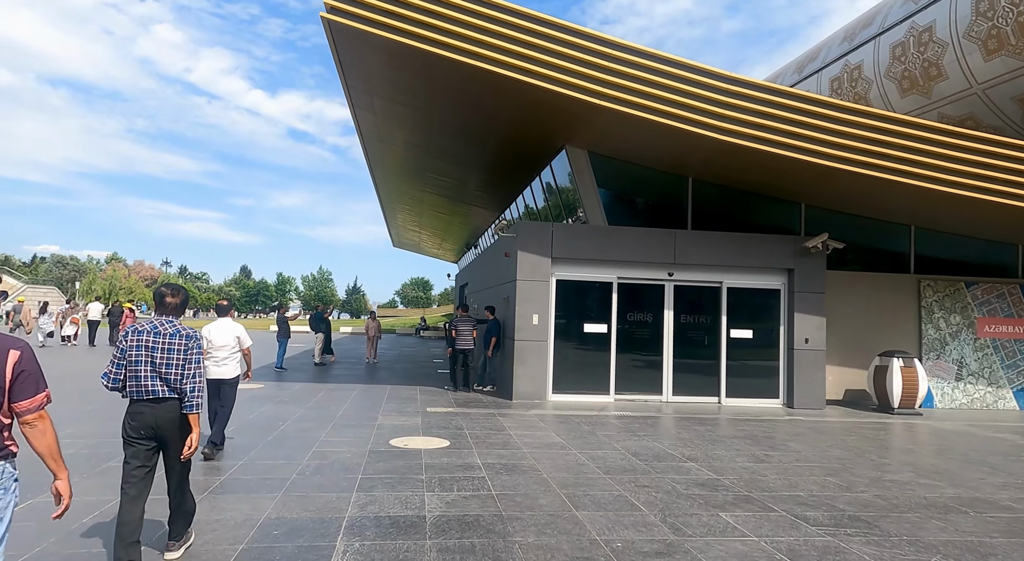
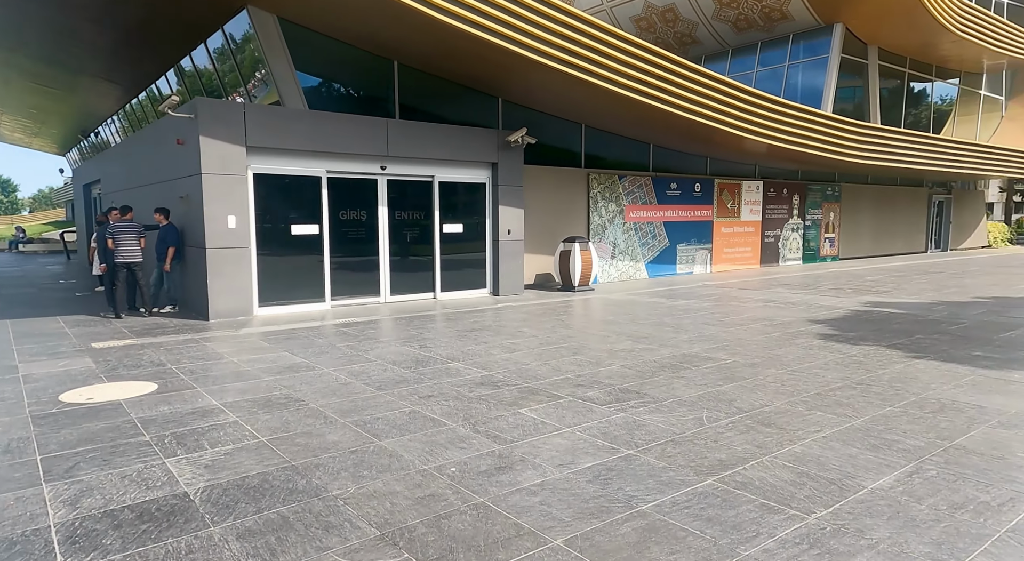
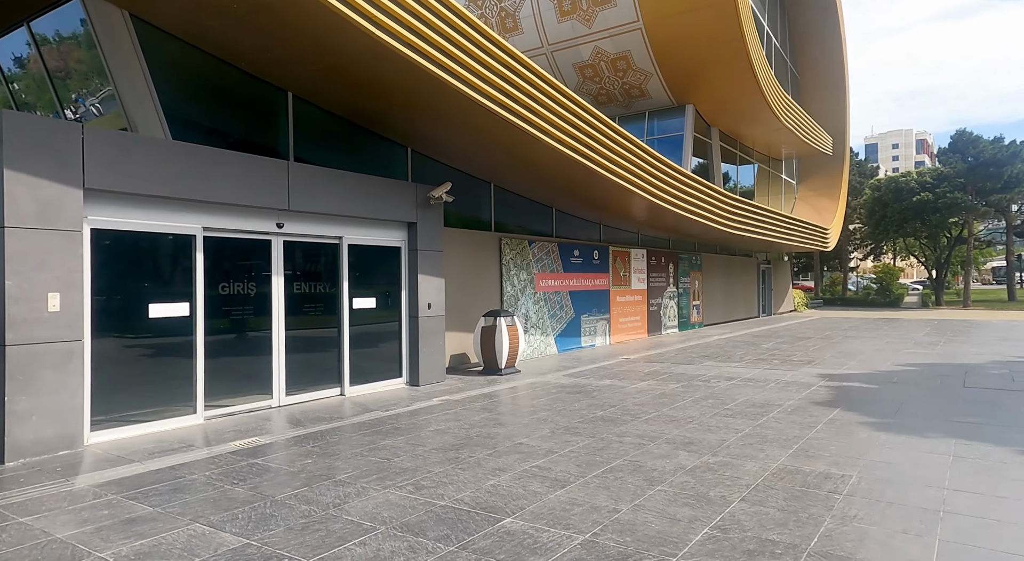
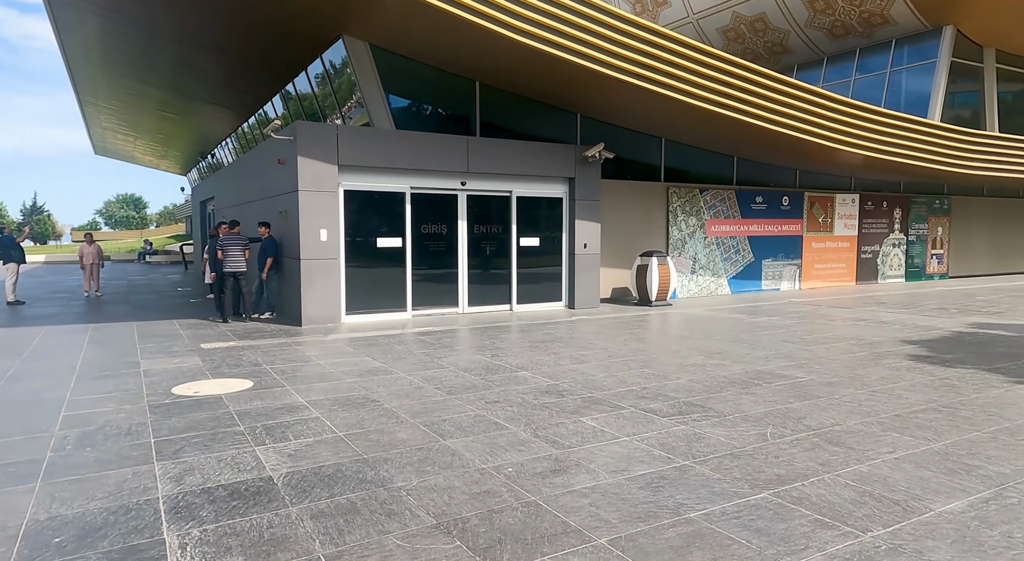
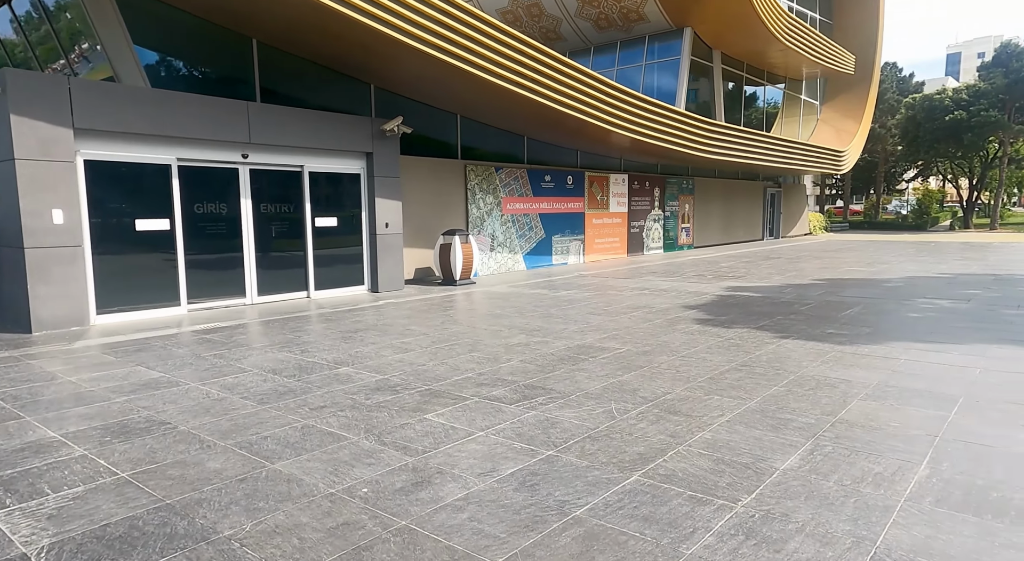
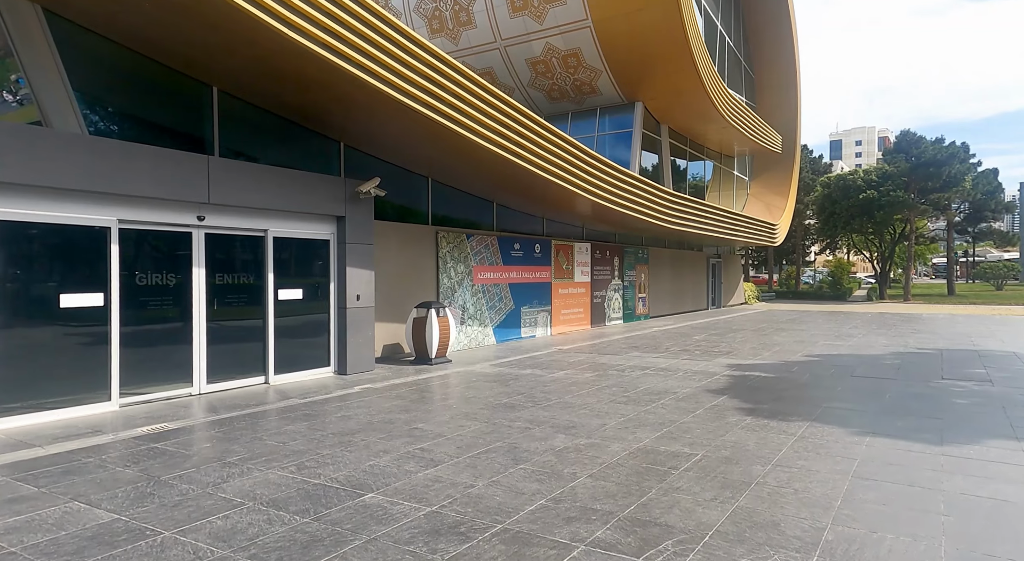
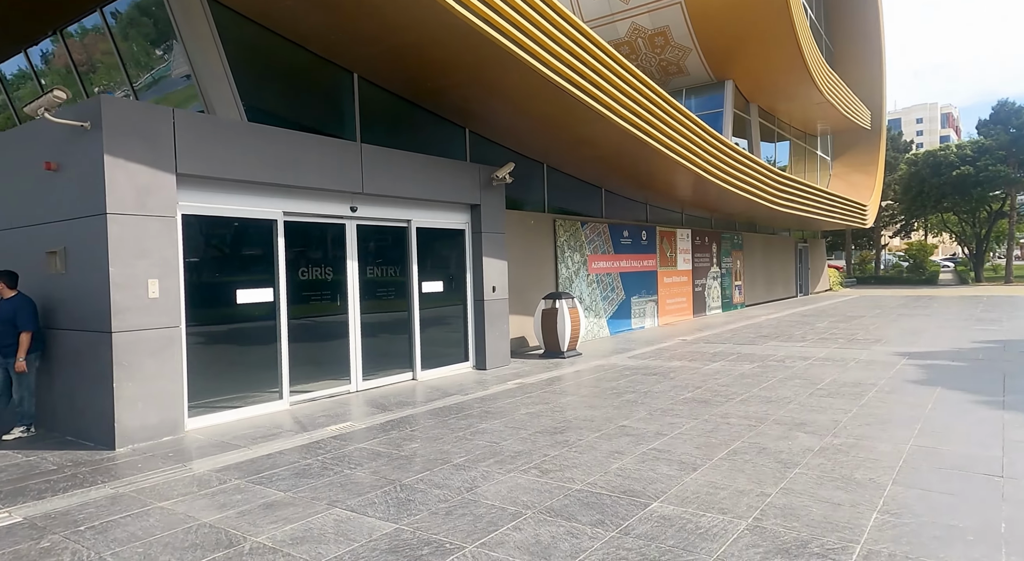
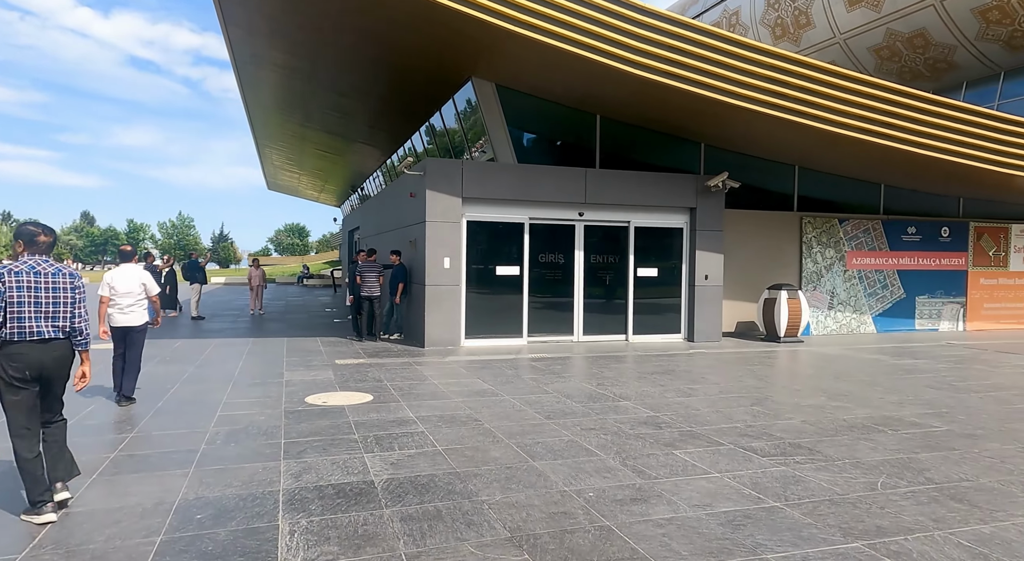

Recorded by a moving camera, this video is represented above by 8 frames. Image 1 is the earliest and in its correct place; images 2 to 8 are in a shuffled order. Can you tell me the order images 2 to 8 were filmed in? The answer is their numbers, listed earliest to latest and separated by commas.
8, 4, 2, 5, 6, 3, 7
